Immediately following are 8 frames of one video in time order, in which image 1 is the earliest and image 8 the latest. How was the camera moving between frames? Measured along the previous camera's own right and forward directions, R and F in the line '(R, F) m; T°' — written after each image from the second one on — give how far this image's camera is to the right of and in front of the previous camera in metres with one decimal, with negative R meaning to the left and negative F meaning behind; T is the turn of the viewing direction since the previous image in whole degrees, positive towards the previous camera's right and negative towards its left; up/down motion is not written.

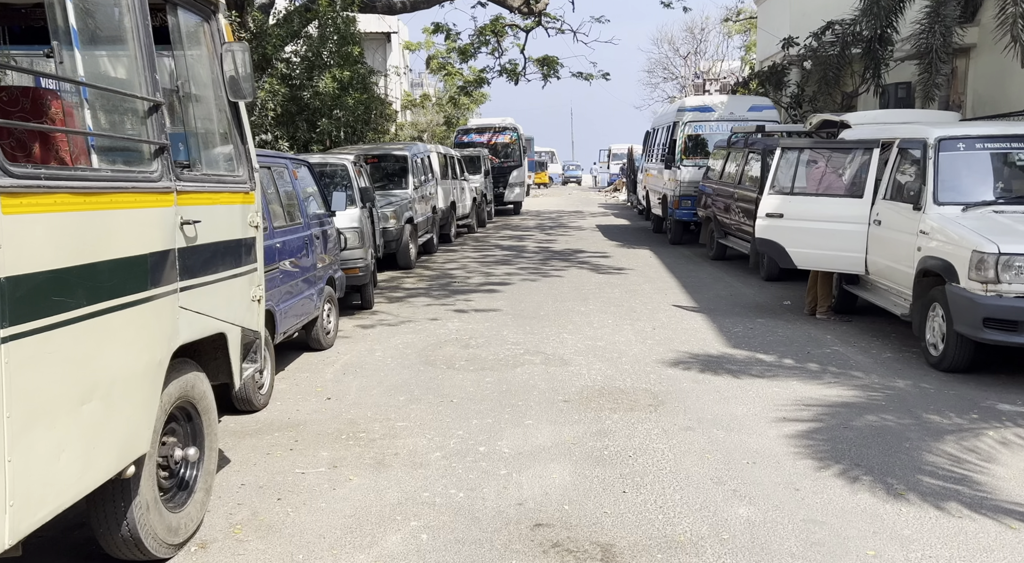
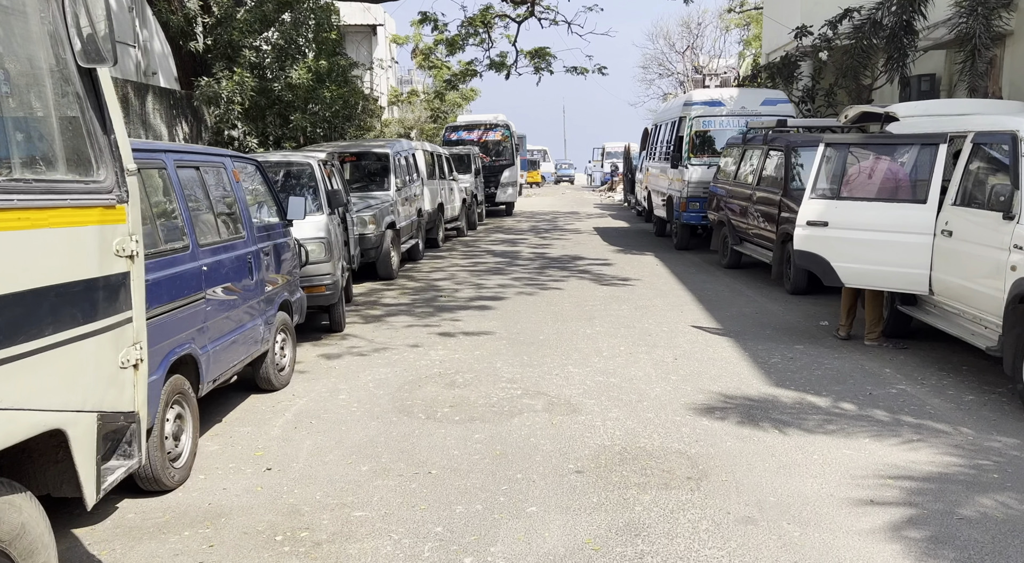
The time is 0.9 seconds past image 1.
(0.0, +1.6) m; +1°
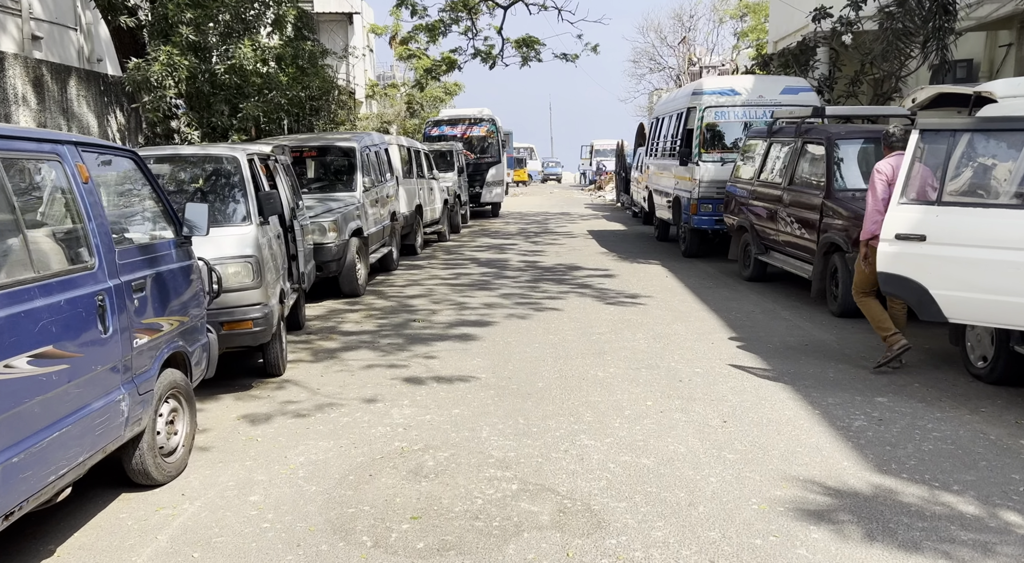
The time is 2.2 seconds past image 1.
(0.0, +2.3) m; +1°
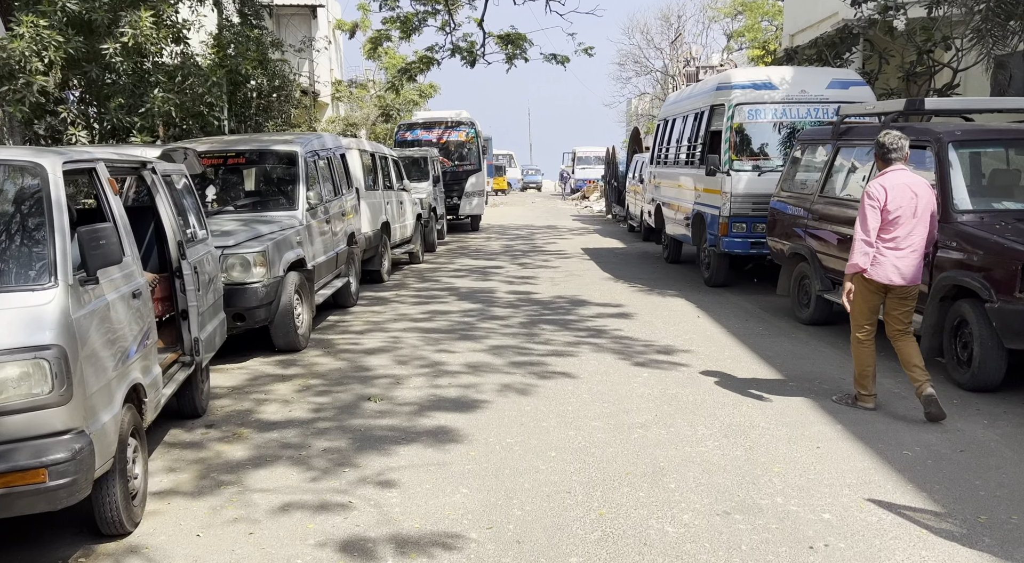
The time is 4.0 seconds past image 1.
(-0.1, +3.1) m; +1°
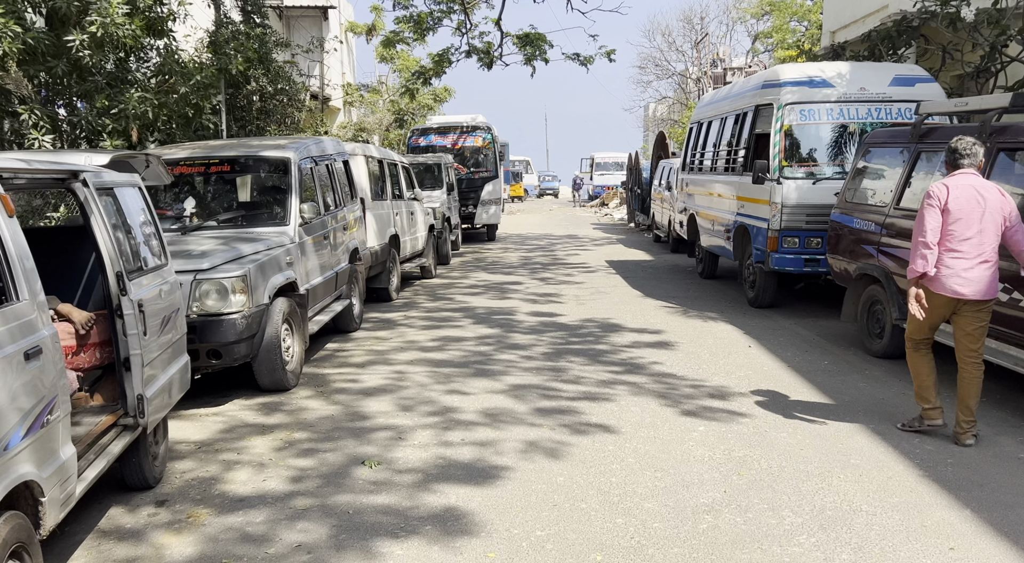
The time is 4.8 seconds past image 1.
(-0.1, +1.4) m; -1°
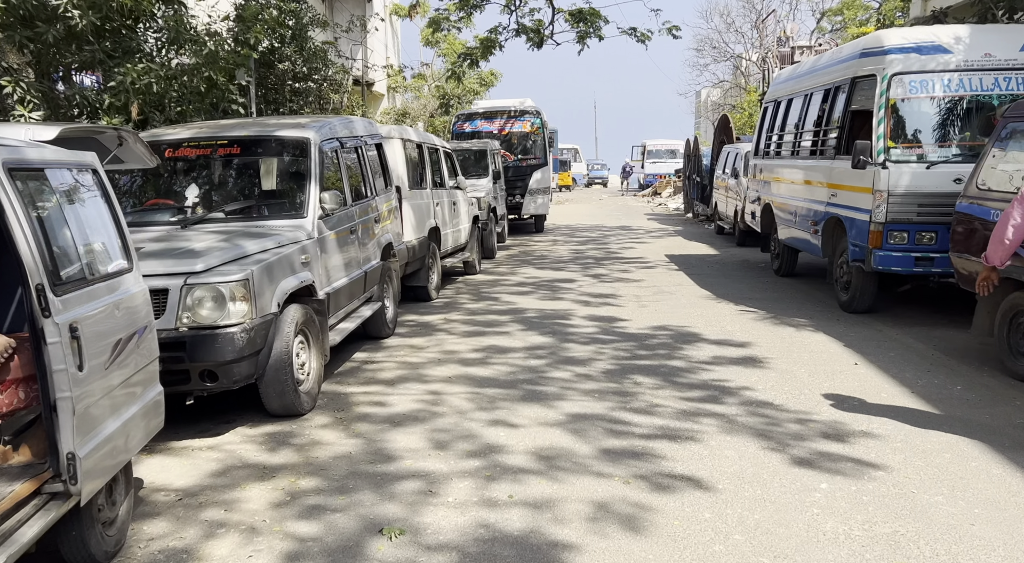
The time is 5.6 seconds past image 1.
(-0.1, +1.5) m; -3°
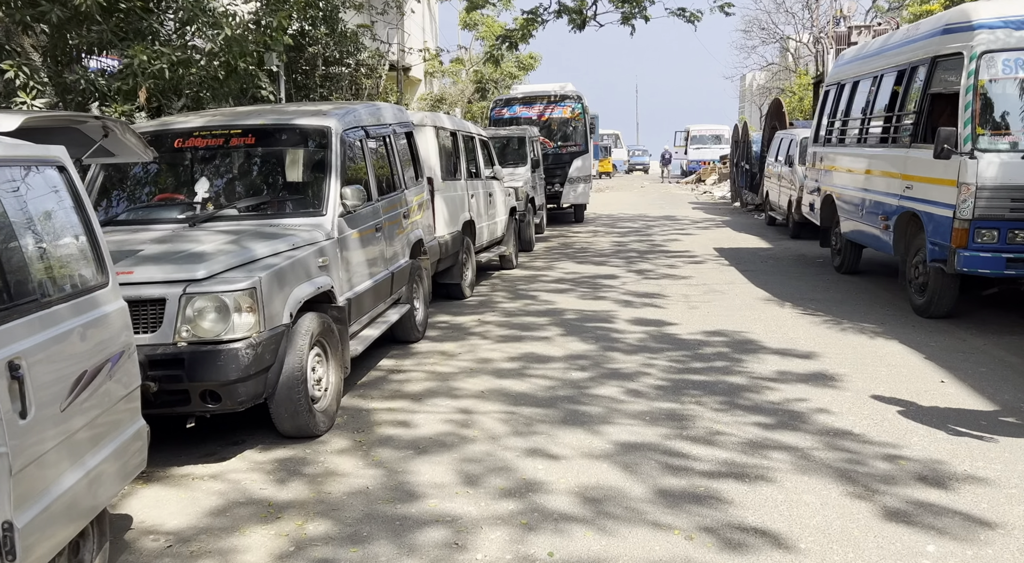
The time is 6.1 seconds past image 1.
(0.0, +0.8) m; -2°
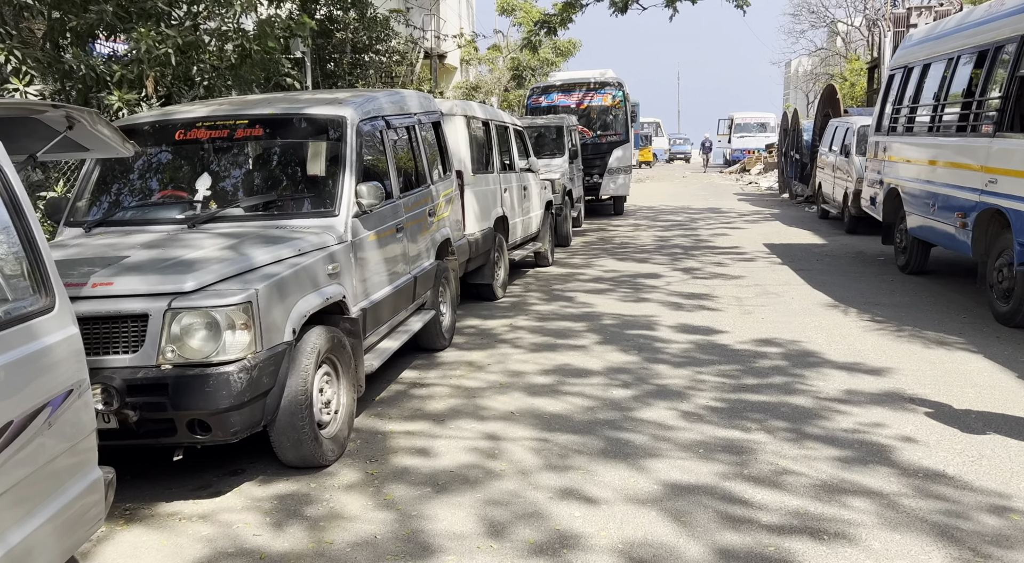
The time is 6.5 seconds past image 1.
(0.0, +0.8) m; -2°
